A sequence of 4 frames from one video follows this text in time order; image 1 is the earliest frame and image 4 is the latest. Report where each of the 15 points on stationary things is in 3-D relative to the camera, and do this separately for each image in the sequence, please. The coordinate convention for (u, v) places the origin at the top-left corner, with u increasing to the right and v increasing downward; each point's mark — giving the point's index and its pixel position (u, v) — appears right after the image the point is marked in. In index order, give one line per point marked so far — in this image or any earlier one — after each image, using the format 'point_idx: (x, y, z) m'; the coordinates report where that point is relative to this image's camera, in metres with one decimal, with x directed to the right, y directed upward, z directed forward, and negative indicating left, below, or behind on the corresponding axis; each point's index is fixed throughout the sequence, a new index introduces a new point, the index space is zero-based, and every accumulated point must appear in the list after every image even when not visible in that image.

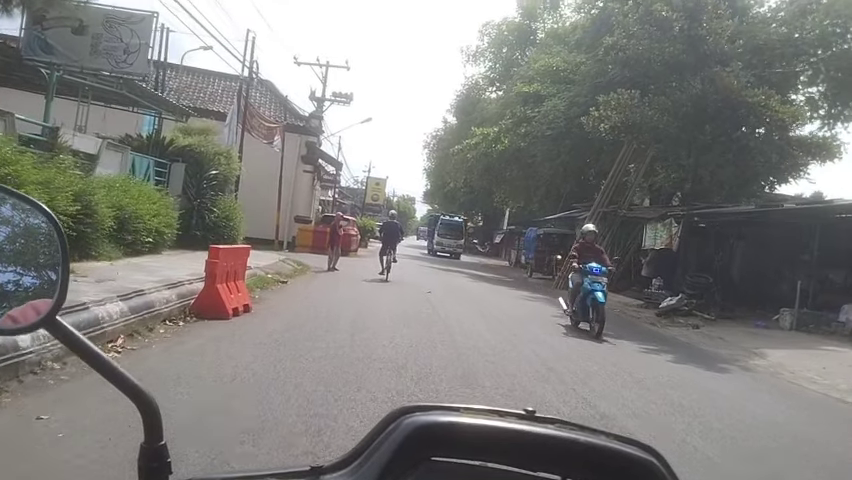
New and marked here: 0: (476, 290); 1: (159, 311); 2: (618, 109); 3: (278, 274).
0: (+1.3, -1.3, +20.2) m
1: (-3.0, -0.8, +8.7) m
2: (+4.8, +3.3, +19.5) m
3: (-3.2, -0.7, +16.7) m
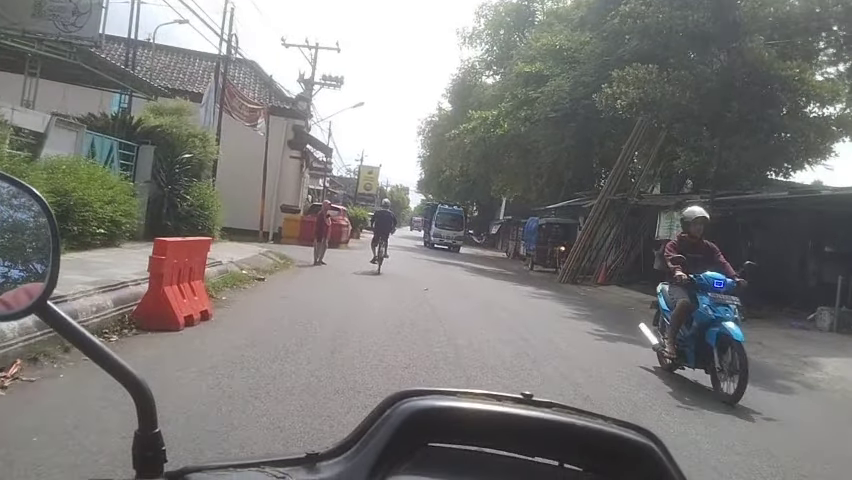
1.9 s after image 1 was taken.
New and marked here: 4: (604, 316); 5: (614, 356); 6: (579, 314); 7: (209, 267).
0: (+1.2, -1.1, +18.3) m
1: (-3.0, -0.7, +6.8) m
2: (+4.7, +3.5, +17.6) m
3: (-3.3, -0.5, +14.8) m
4: (+3.3, -1.4, +14.7) m
5: (+2.3, -1.4, +9.5) m
6: (+2.8, -1.4, +14.4) m
7: (-3.4, -0.4, +12.2) m
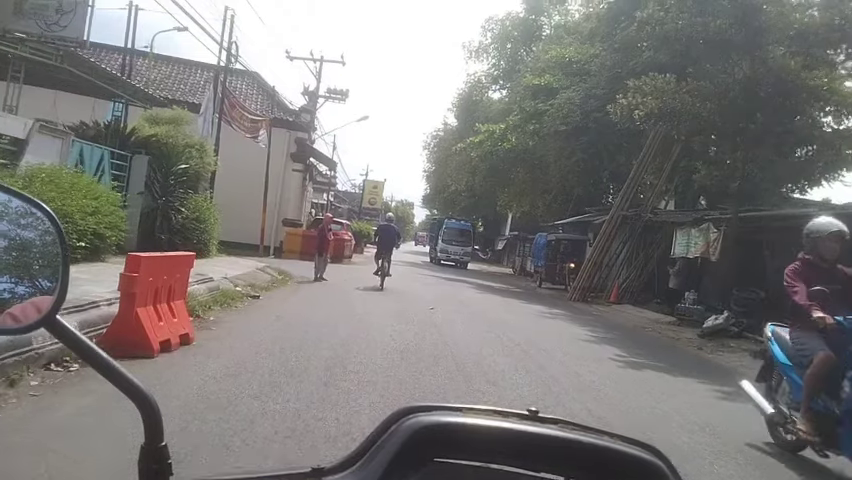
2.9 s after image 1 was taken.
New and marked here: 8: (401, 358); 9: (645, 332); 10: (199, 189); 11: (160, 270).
0: (+1.4, -1.4, +17.4) m
1: (-2.9, -0.8, +5.9) m
2: (+4.9, +3.2, +16.8) m
3: (-3.2, -0.8, +13.9) m
4: (+3.4, -1.7, +13.7) m
5: (+2.4, -1.6, +8.6) m
6: (+2.9, -1.7, +13.5) m
7: (-3.3, -0.6, +11.3) m
8: (-0.3, -1.2, +8.0) m
9: (+4.5, -1.9, +16.1) m
10: (-5.6, +1.3, +19.0) m
11: (-2.5, -0.3, +7.2) m
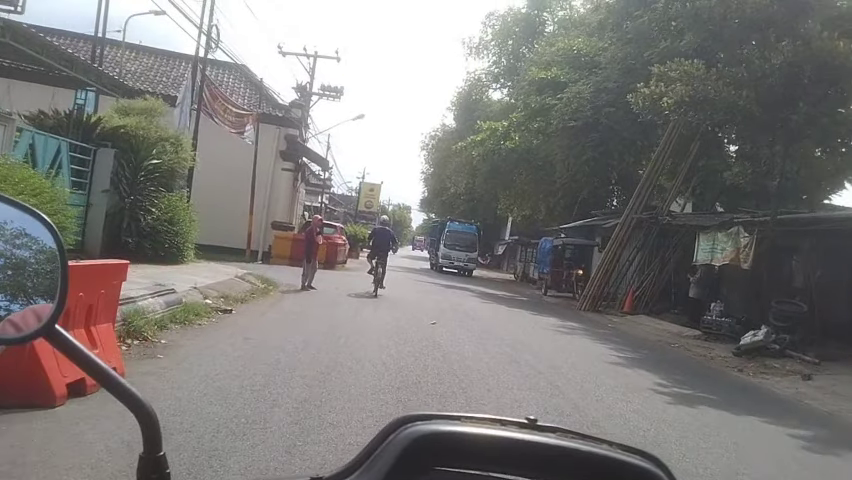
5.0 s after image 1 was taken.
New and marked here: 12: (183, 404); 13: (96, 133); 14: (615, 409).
0: (+1.4, -1.5, +15.6) m
1: (-2.9, -0.9, +4.0) m
2: (+4.9, +3.1, +15.0) m
3: (-3.1, -0.9, +12.0) m
4: (+3.5, -1.8, +11.9) m
5: (+2.4, -1.7, +6.7) m
6: (+2.9, -1.7, +11.6) m
7: (-3.3, -0.7, +9.5) m
8: (-0.2, -1.3, +6.1) m
9: (+4.5, -2.0, +14.3) m
10: (-5.6, +1.2, +17.1) m
11: (-2.4, -0.3, +5.3) m
12: (-1.7, -1.1, +5.4) m
13: (-6.5, +2.1, +15.4) m
14: (+1.8, -1.6, +7.1) m
